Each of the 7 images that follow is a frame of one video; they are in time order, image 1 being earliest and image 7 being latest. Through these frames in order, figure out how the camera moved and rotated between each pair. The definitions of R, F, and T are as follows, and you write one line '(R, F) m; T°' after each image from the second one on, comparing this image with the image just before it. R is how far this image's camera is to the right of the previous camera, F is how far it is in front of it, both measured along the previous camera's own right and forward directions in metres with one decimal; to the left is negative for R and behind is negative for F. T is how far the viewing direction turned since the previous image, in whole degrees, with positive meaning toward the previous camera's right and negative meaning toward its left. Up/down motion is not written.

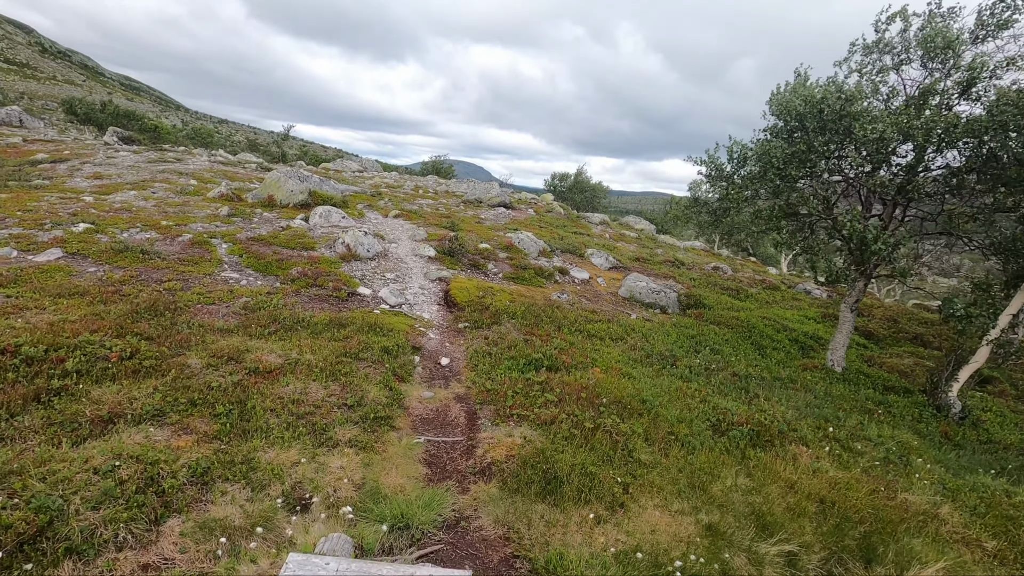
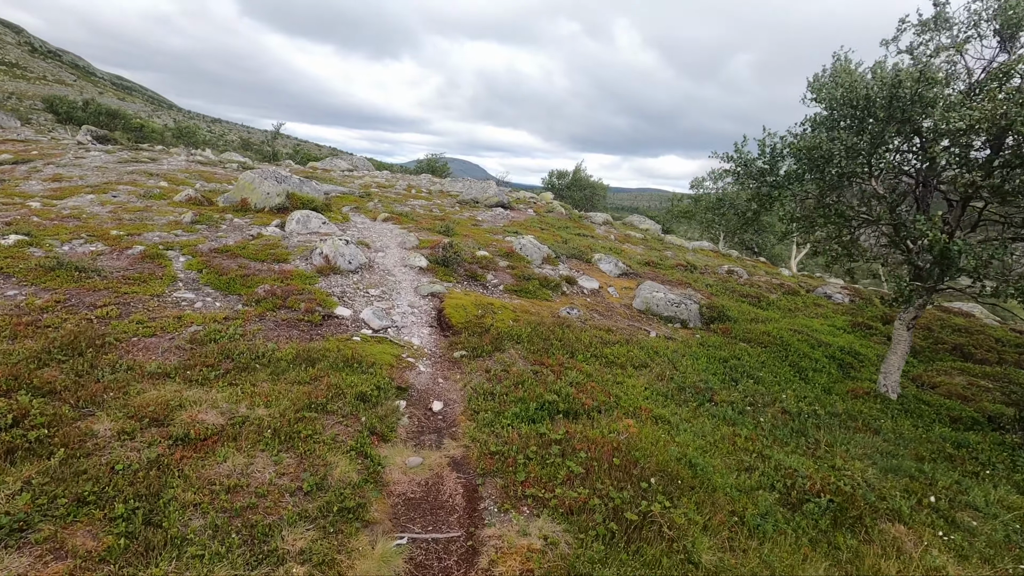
(-0.2, +1.9) m; 0°
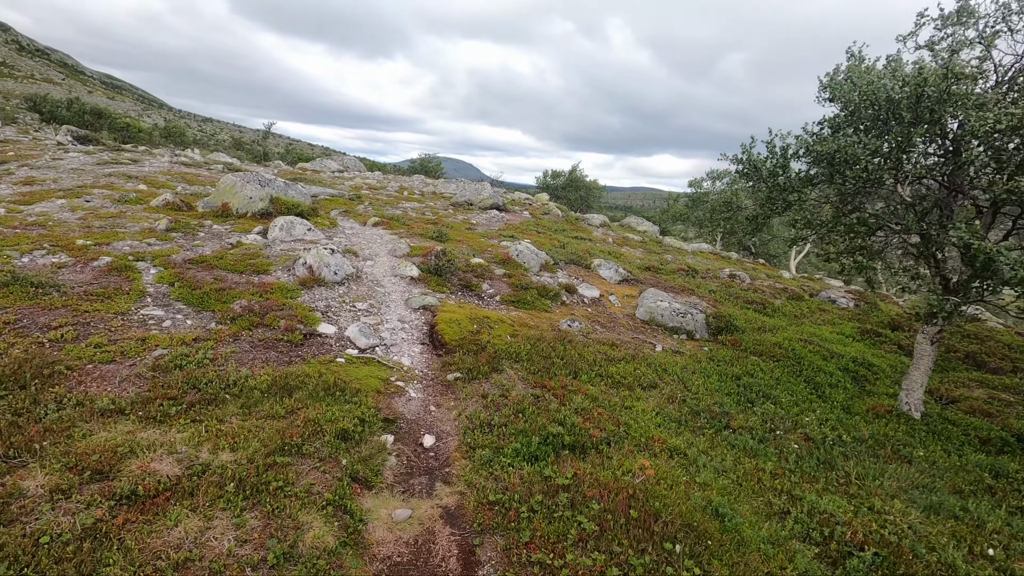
(-0.1, +0.8) m; +1°
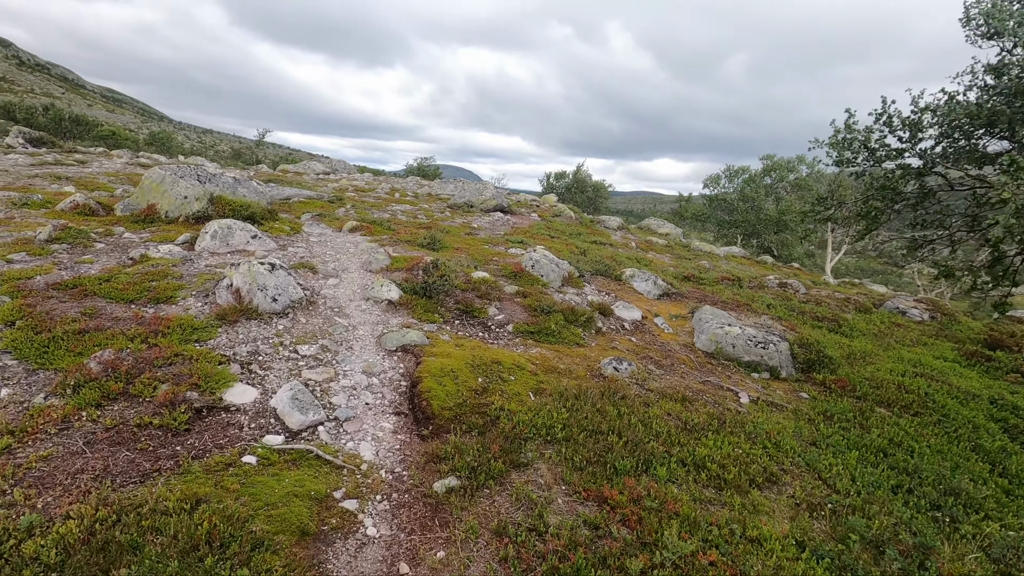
(-0.3, +4.0) m; 0°
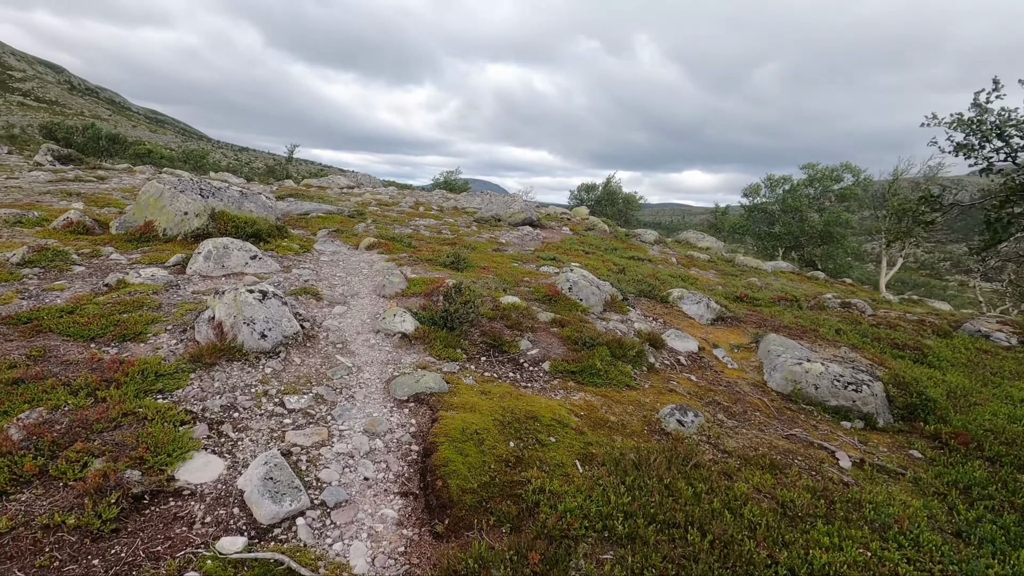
(-0.2, +1.6) m; -3°
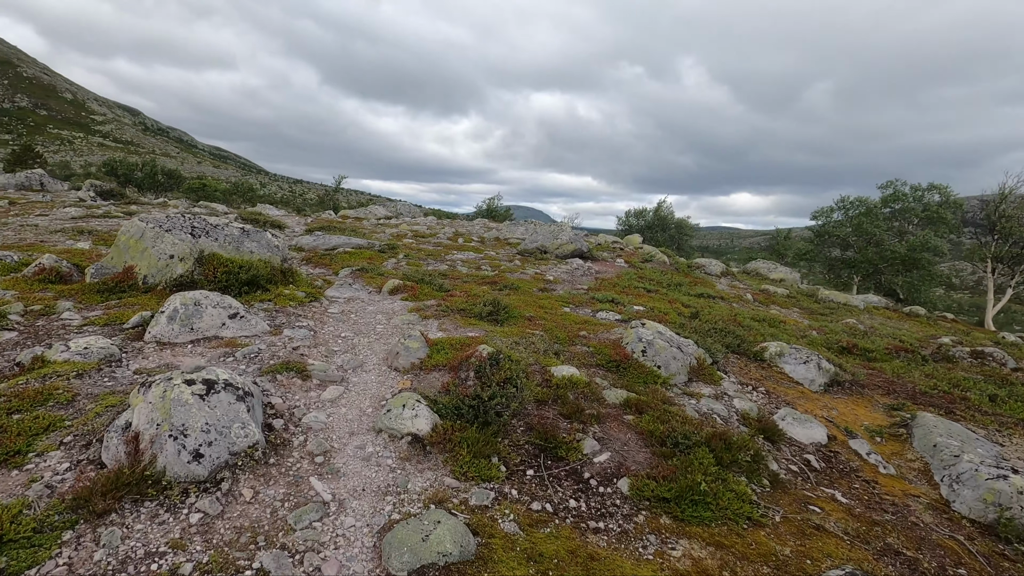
(-0.2, +2.6) m; -5°
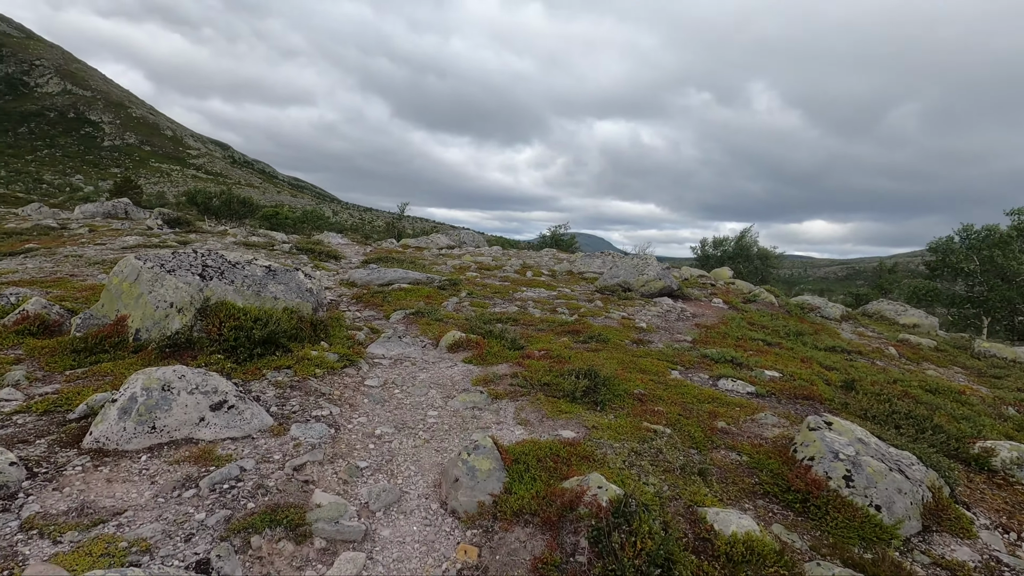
(-0.6, +2.9) m; -6°
